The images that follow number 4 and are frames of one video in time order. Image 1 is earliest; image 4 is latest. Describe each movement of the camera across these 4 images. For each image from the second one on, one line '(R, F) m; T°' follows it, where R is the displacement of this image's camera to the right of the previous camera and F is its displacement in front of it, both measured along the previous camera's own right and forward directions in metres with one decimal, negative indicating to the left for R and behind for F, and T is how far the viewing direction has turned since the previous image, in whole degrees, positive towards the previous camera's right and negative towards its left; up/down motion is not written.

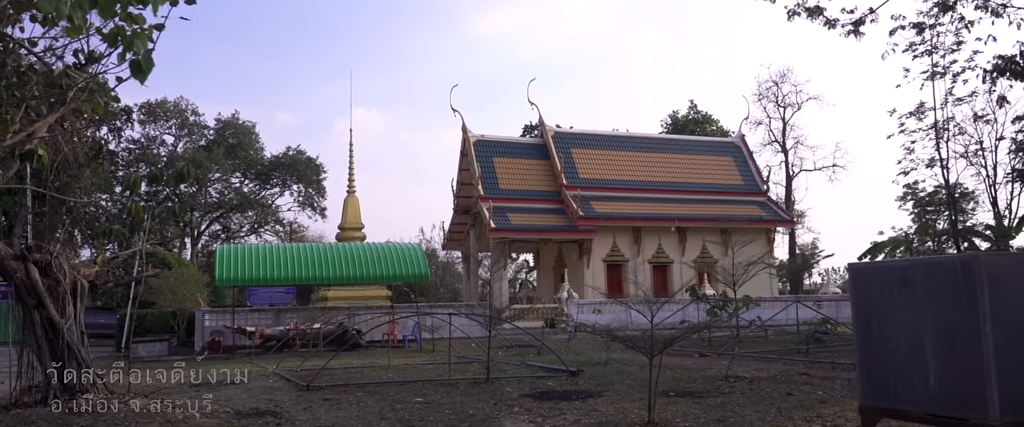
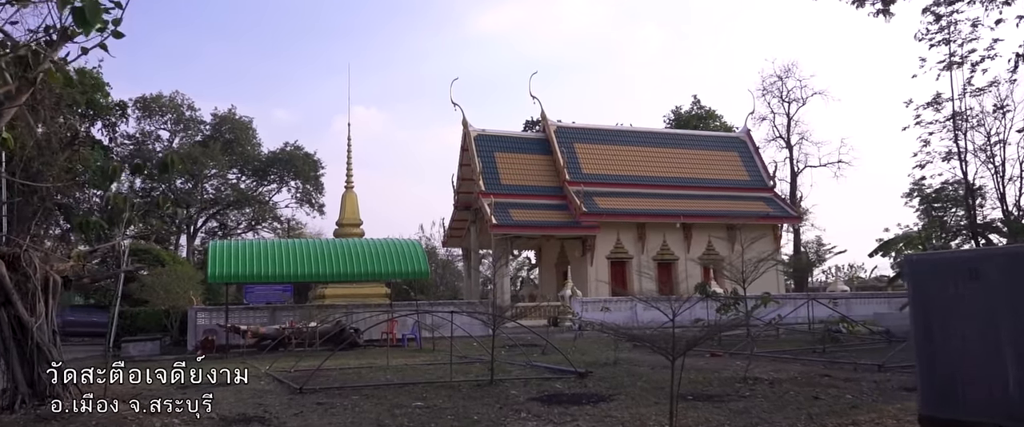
(-0.1, +0.6) m; 0°
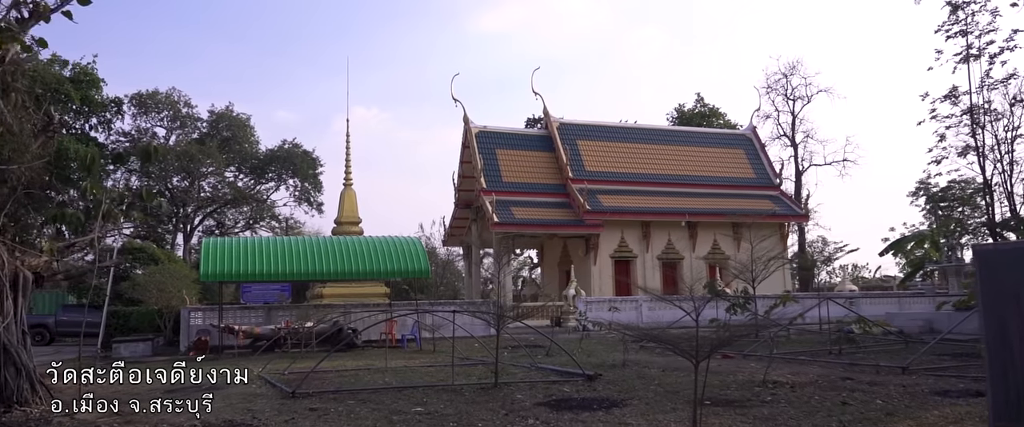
(-0.1, +0.6) m; 0°
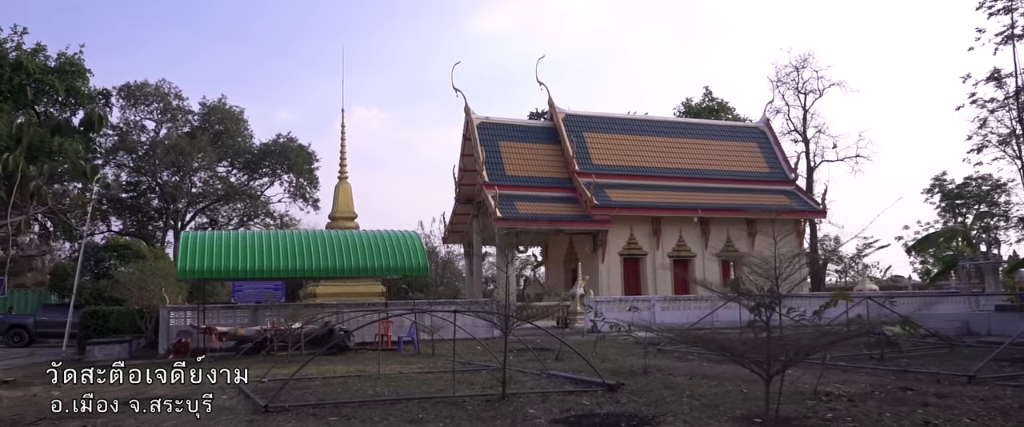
(-0.1, +1.4) m; 0°
